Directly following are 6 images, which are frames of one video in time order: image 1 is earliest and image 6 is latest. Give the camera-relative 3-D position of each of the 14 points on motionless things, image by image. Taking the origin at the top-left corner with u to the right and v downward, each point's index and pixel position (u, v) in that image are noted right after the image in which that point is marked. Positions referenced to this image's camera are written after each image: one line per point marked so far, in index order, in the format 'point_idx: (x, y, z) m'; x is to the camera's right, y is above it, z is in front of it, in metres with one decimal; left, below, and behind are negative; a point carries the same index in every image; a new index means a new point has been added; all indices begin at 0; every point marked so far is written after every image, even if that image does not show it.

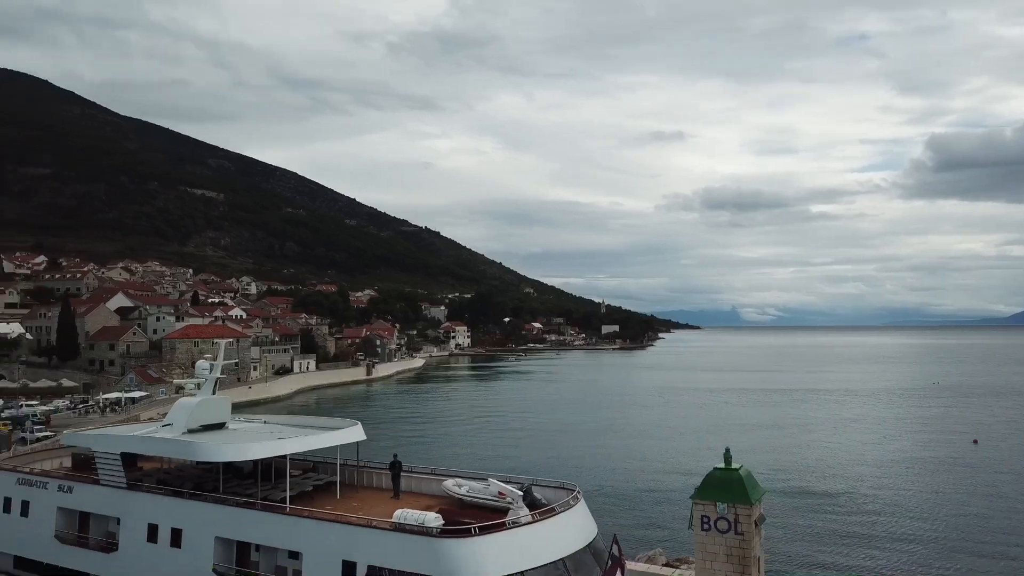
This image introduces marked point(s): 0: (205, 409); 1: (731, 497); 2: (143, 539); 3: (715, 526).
0: (-4.9, -1.9, +11.8) m
1: (+2.8, -2.7, +9.6) m
2: (-5.0, -3.4, +9.9) m
3: (+2.7, -3.1, +9.7) m
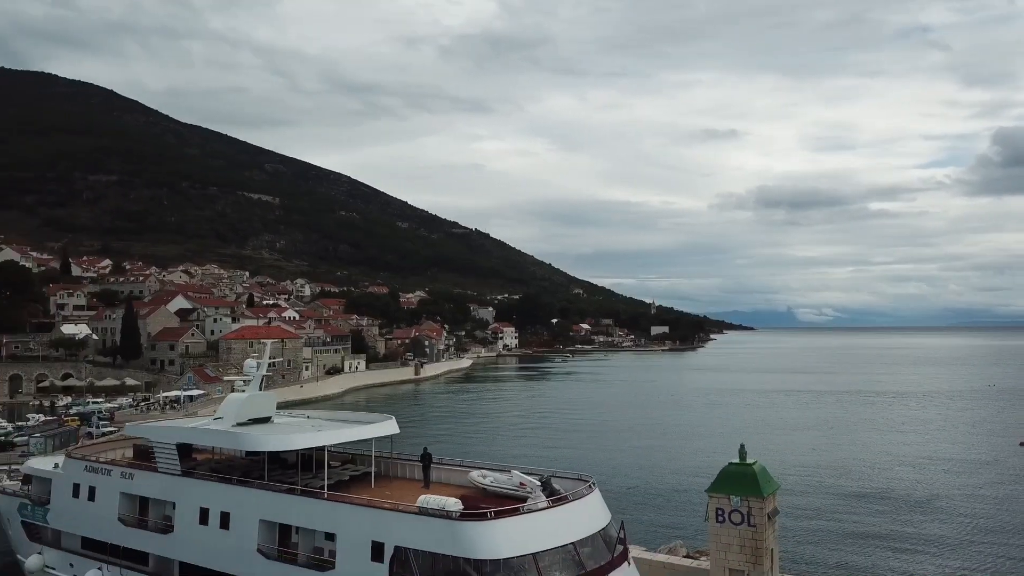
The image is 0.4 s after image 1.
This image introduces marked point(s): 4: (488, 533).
0: (-4.5, -2.0, +12.7) m
1: (+3.1, -2.7, +9.9) m
2: (-4.6, -3.4, +10.8) m
3: (+3.0, -3.1, +10.0) m
4: (-0.3, -2.7, +8.1) m
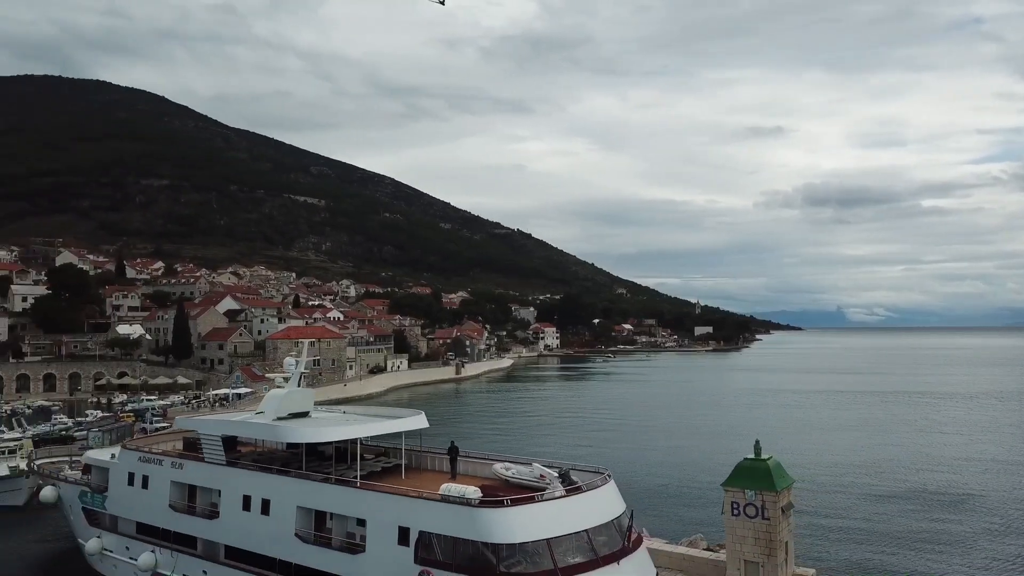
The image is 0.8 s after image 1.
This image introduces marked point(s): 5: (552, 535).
0: (-4.0, -2.0, +13.5) m
1: (+3.4, -2.7, +10.2) m
2: (-4.3, -3.5, +11.6) m
3: (+3.3, -3.1, +10.4) m
4: (-0.1, -2.7, +8.6) m
5: (+0.5, -2.9, +8.7) m
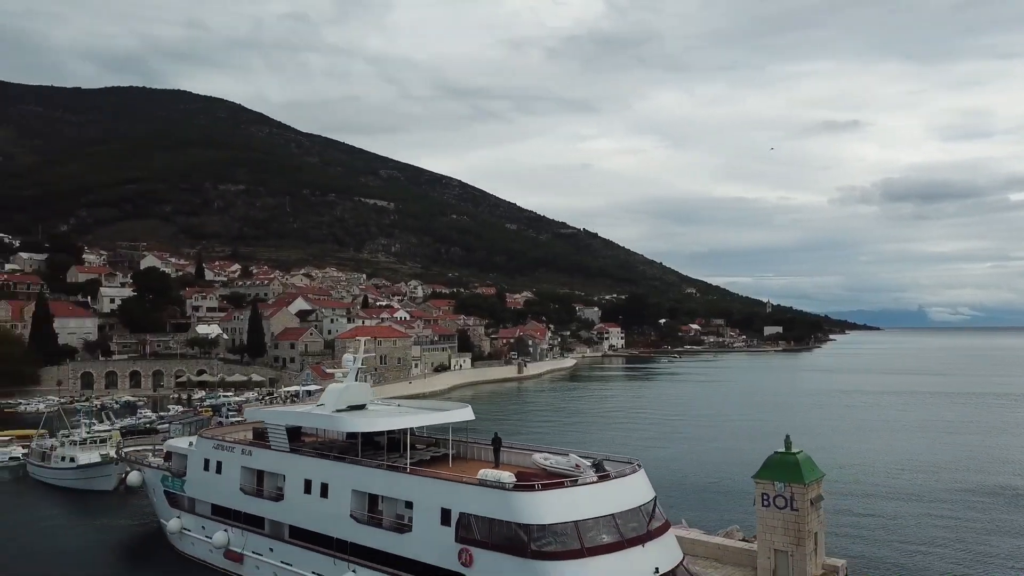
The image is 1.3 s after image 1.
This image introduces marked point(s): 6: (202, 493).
0: (-3.2, -2.0, +14.5) m
1: (+4.0, -2.7, +10.6) m
2: (-3.6, -3.5, +12.6) m
3: (+3.8, -3.1, +10.7) m
4: (+0.3, -2.7, +9.2) m
5: (+0.9, -2.9, +9.3) m
6: (-6.3, -4.2, +15.0) m
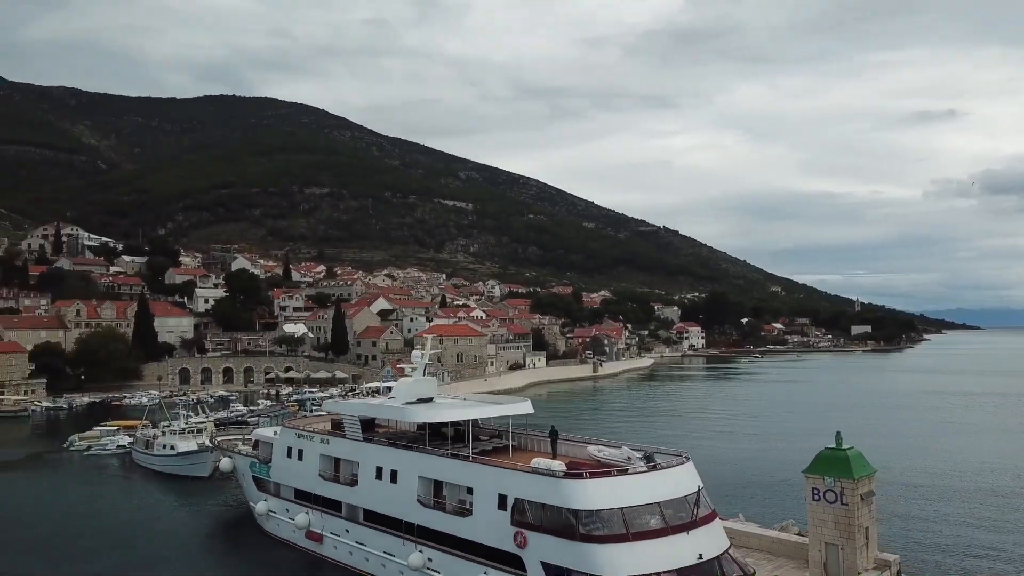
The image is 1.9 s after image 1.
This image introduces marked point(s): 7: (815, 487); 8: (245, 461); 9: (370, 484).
0: (-1.9, -2.1, +15.4) m
1: (+4.8, -2.7, +10.7) m
2: (-2.5, -3.5, +13.6) m
3: (+4.6, -3.1, +10.9) m
4: (+1.0, -2.7, +9.8) m
5: (+1.6, -2.9, +9.8) m
6: (-5.0, -4.2, +16.2) m
7: (+4.5, -3.0, +11.0) m
8: (-6.5, -4.2, +17.9) m
9: (-2.6, -3.6, +13.6) m
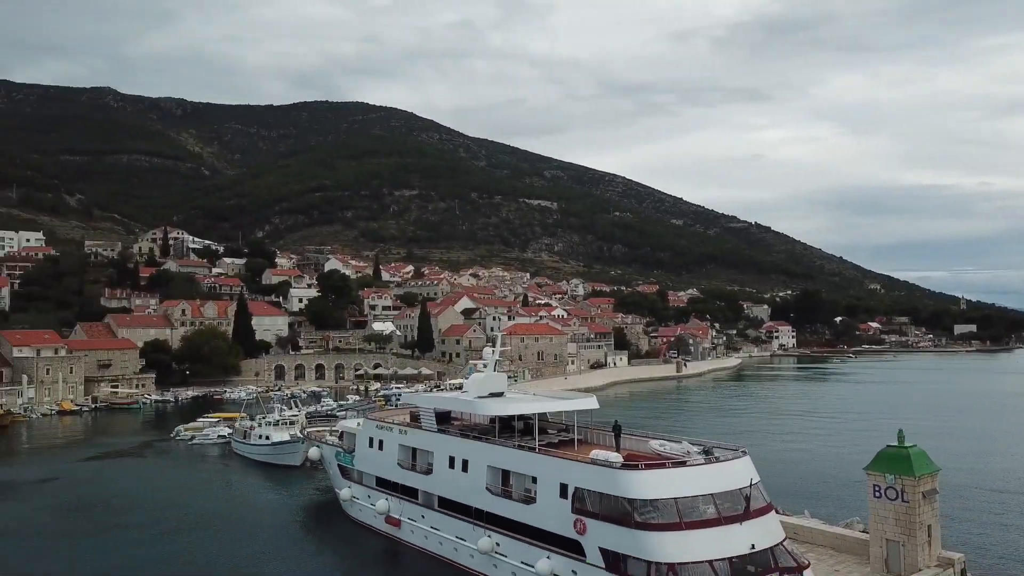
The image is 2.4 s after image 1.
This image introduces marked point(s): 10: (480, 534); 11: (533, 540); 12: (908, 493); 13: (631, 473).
0: (-0.5, -2.0, +16.1) m
1: (+5.7, -2.7, +10.8) m
2: (-1.3, -3.5, +14.4) m
3: (+5.5, -3.1, +10.9) m
4: (+1.8, -2.7, +10.3) m
5: (+2.4, -2.9, +10.2) m
6: (-3.4, -4.2, +17.3) m
7: (+5.5, -3.0, +11.1) m
8: (-4.7, -4.2, +19.2) m
9: (-1.3, -3.6, +14.5) m
10: (-0.6, -4.5, +13.3) m
11: (+0.3, -4.1, +12.1) m
12: (+5.8, -3.0, +10.7) m
13: (+1.7, -2.6, +10.3) m
